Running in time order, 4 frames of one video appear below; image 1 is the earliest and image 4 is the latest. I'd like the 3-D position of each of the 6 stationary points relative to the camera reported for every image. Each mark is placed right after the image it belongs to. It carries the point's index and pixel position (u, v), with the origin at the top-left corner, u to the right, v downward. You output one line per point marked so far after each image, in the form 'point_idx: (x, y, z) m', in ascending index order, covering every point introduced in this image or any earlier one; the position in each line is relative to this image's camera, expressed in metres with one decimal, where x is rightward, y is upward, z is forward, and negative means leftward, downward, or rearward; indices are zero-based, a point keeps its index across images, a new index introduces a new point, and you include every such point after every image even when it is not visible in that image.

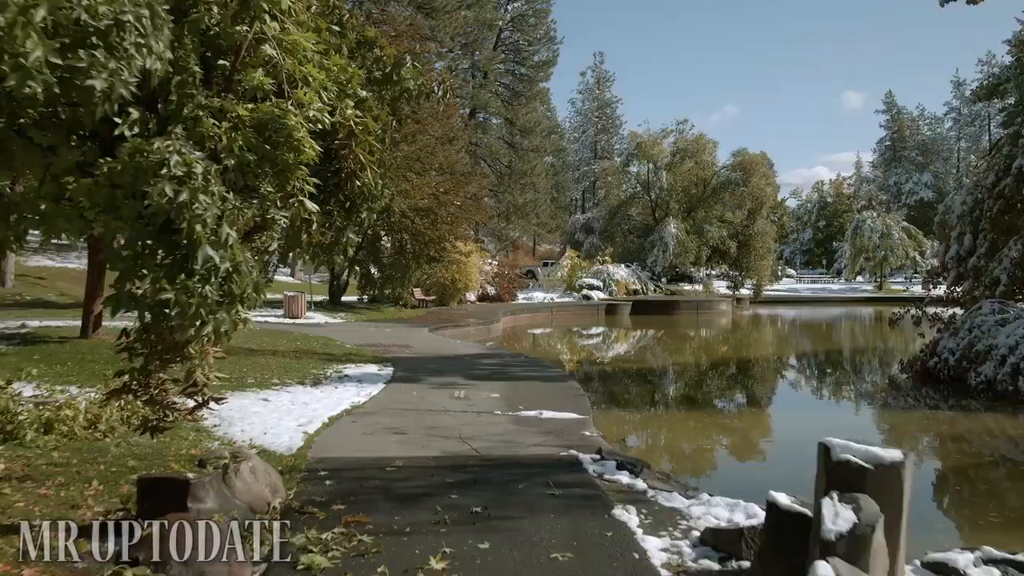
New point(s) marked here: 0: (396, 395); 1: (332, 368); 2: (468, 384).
0: (-1.2, -1.1, +8.0) m
1: (-2.3, -1.0, +9.7) m
2: (-0.5, -1.1, +8.8) m
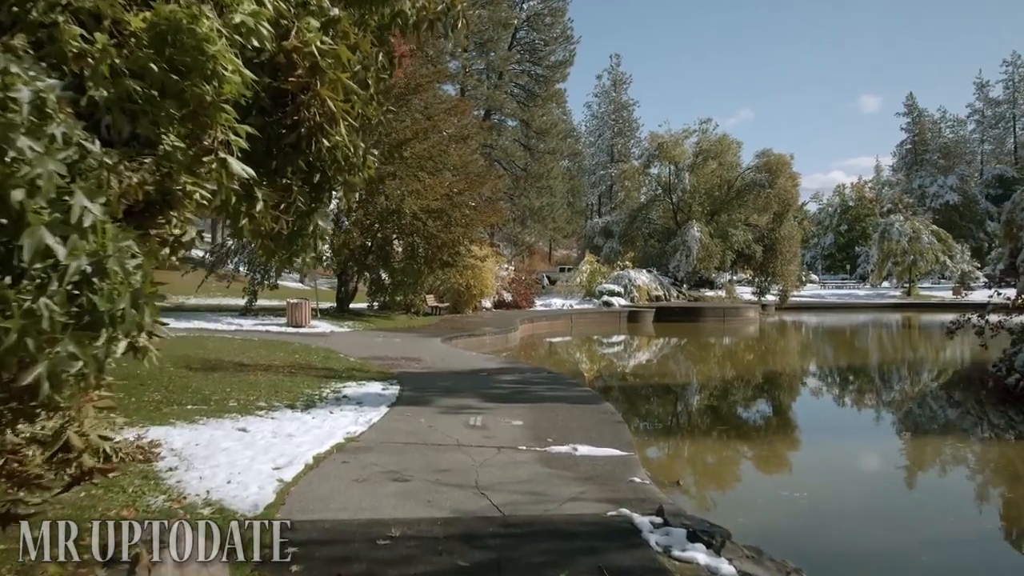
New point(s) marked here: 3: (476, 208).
0: (-1.0, -1.2, +6.7) m
1: (-2.0, -1.1, +8.5) m
2: (-0.3, -1.2, +7.5) m
3: (-0.9, +2.0, +19.5) m
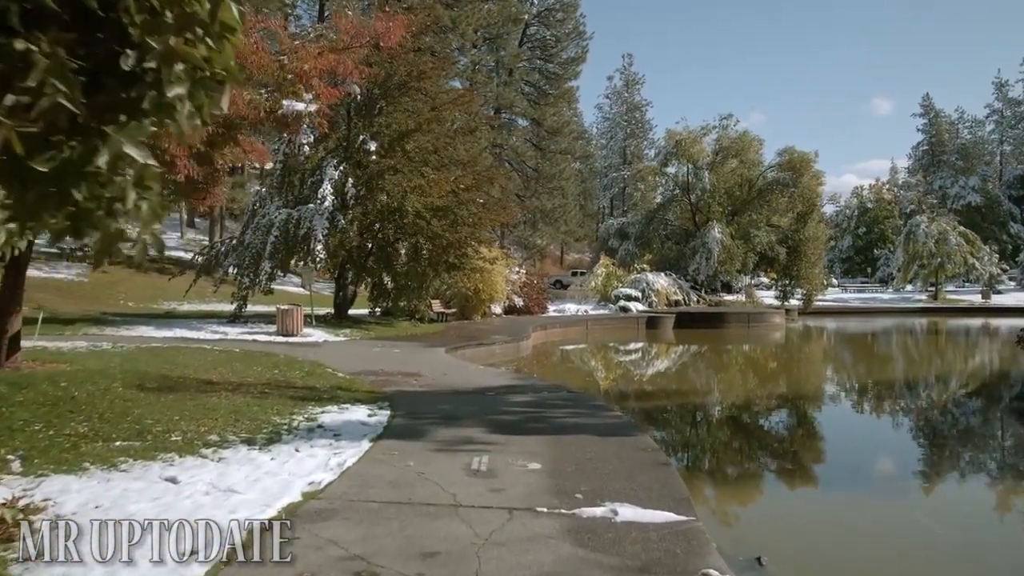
0: (-0.9, -1.2, +5.2) m
1: (-1.9, -1.2, +7.0) m
2: (-0.2, -1.2, +6.0) m
3: (-0.7, +1.9, +18.0) m
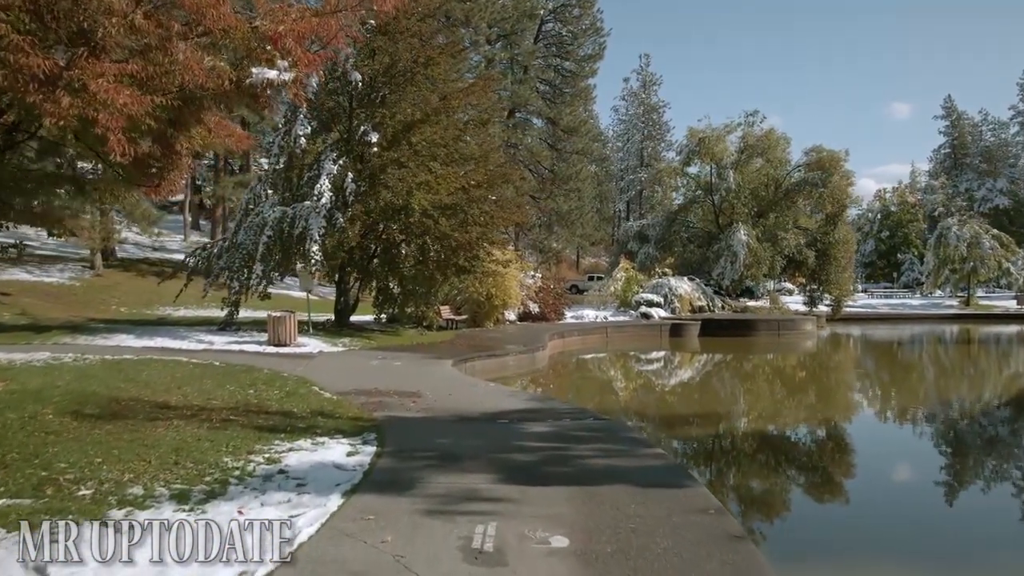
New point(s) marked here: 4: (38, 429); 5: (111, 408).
0: (-0.8, -1.2, +3.7) m
1: (-1.8, -1.2, +5.6) m
2: (-0.1, -1.2, +4.5) m
3: (-0.3, +1.8, +16.5) m
4: (-3.7, -1.1, +5.9) m
5: (-3.6, -1.1, +6.9) m
